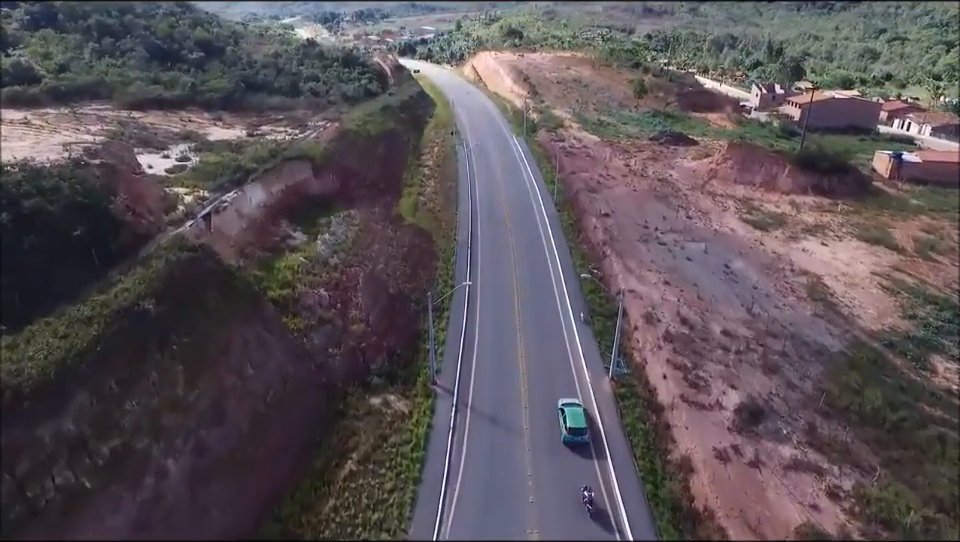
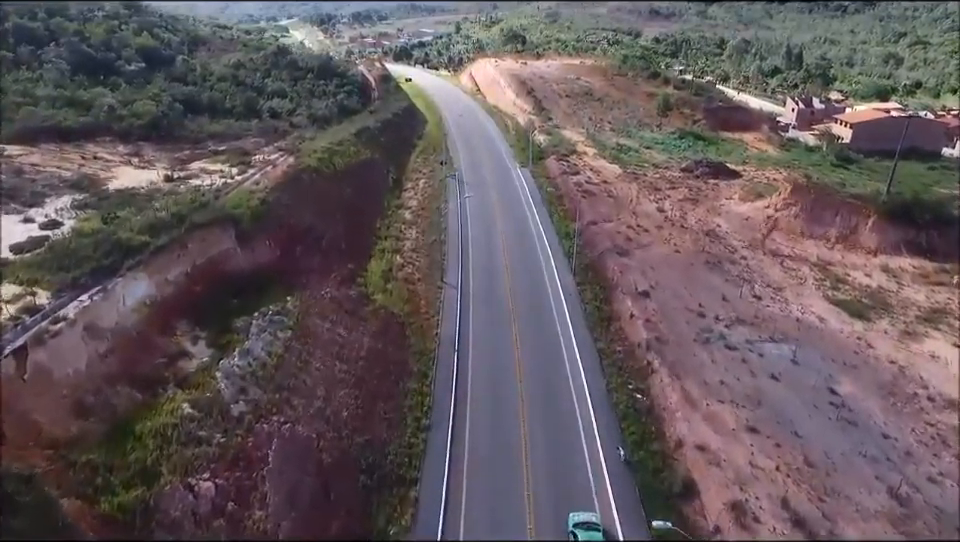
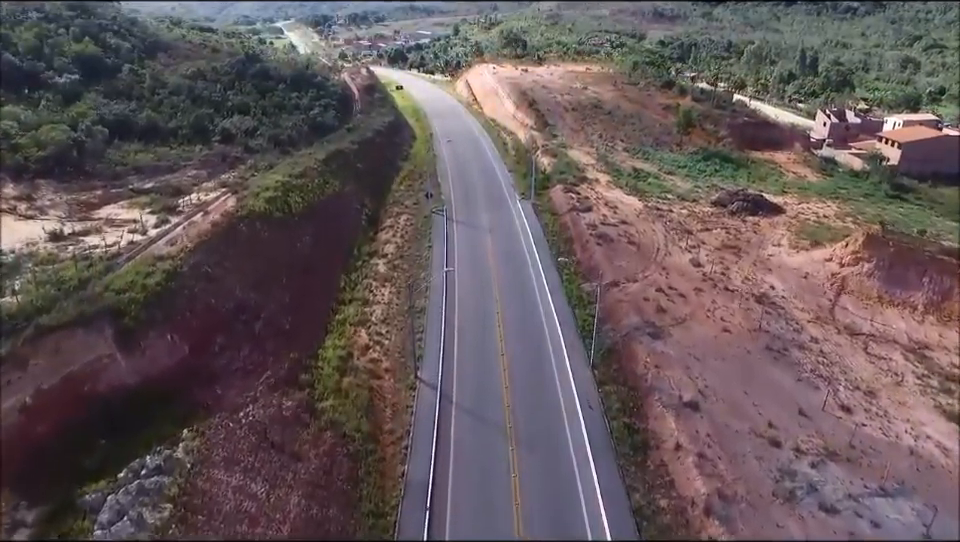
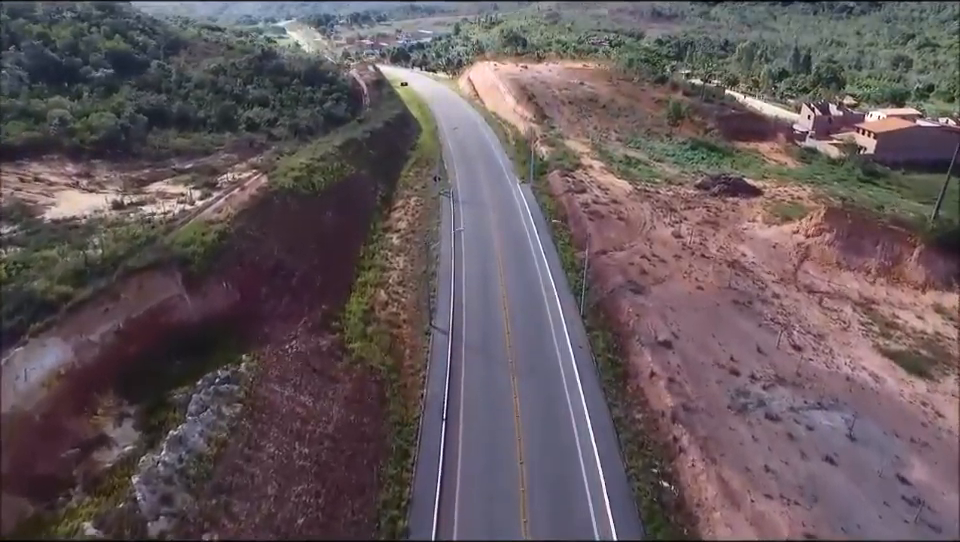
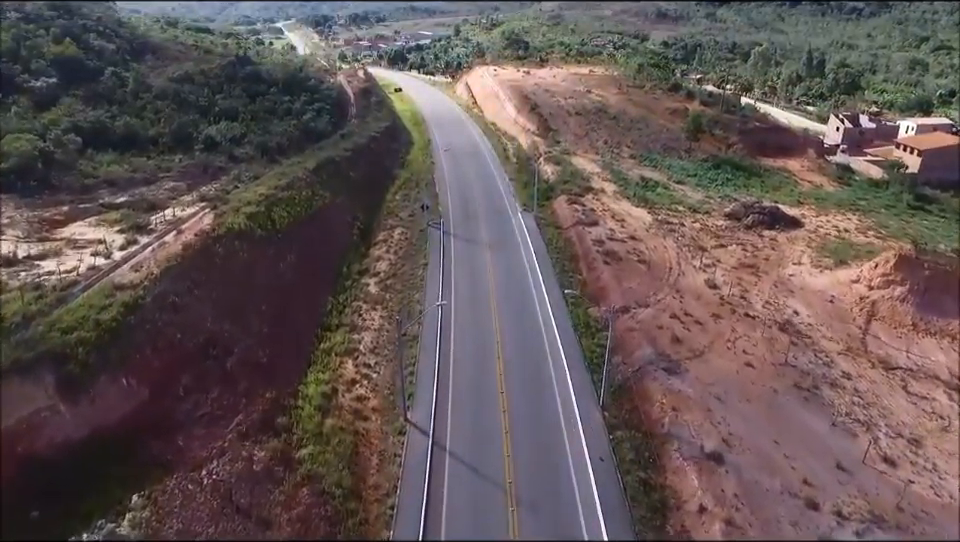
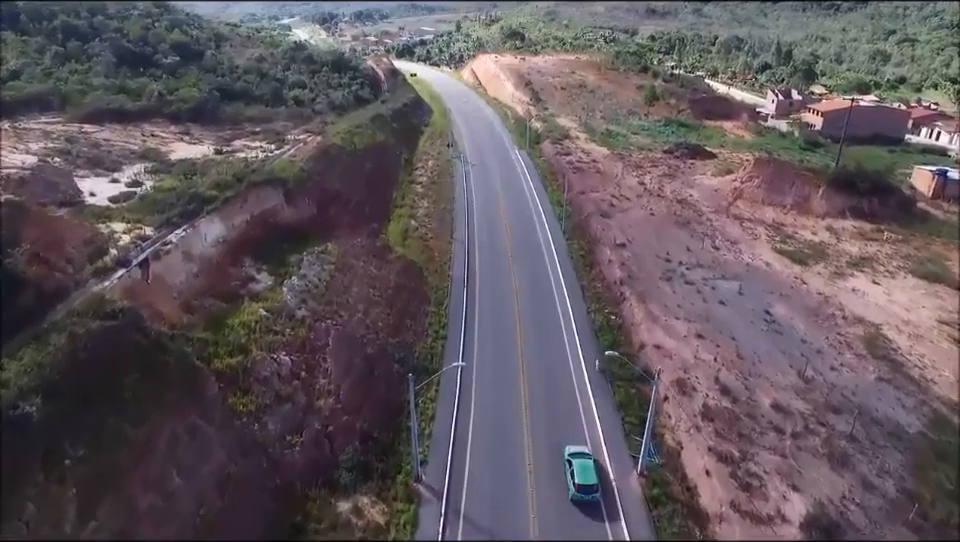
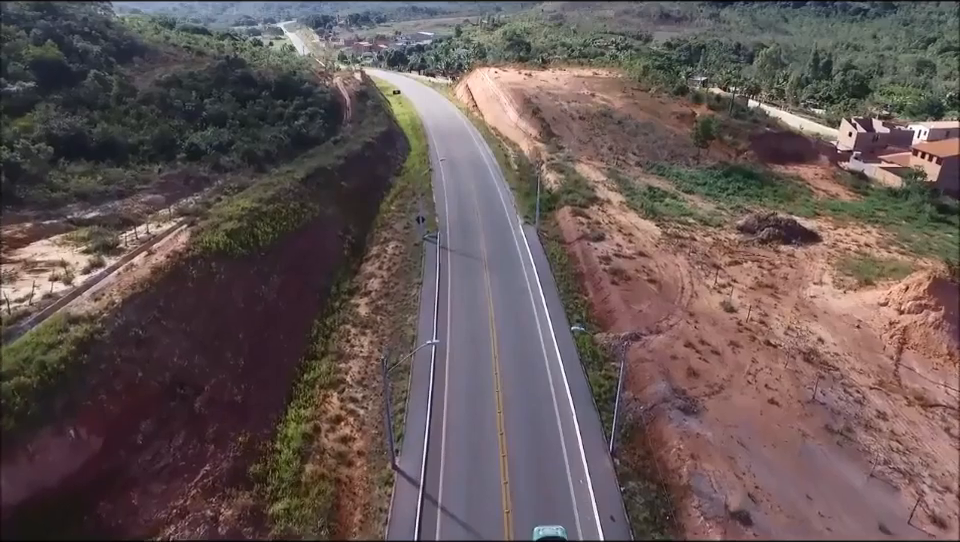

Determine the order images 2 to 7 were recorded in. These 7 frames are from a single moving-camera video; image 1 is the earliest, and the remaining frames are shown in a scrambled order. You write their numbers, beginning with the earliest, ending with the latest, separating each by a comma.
6, 2, 4, 3, 5, 7
